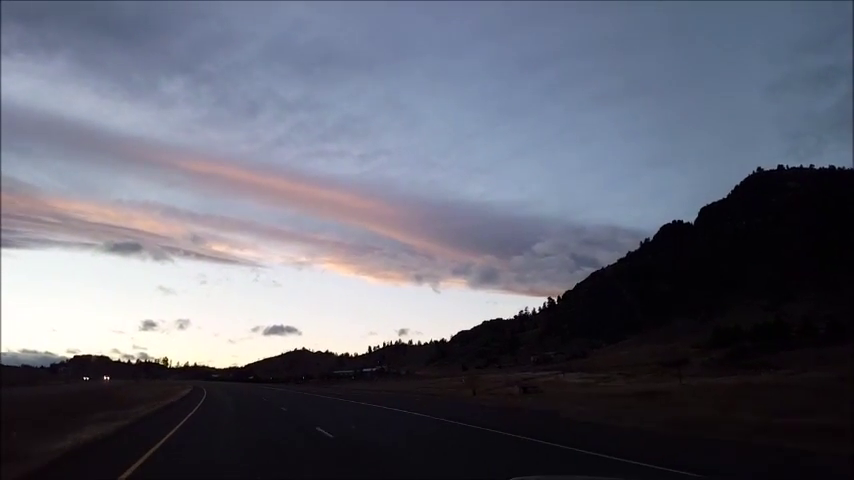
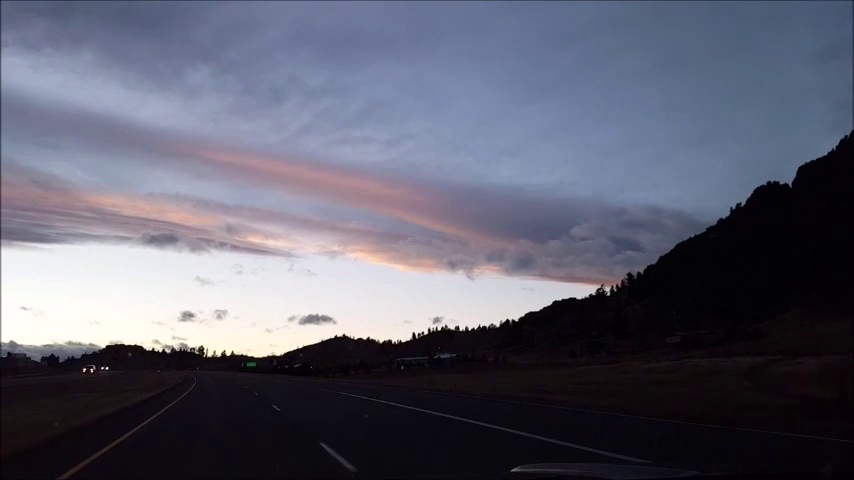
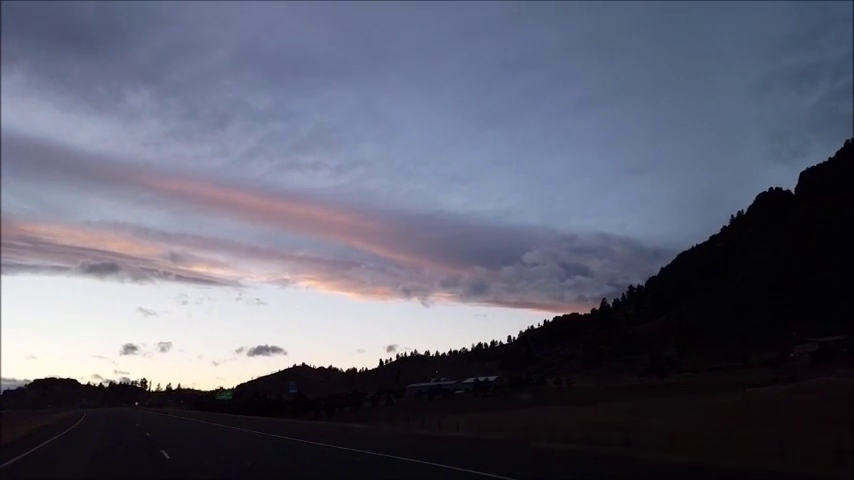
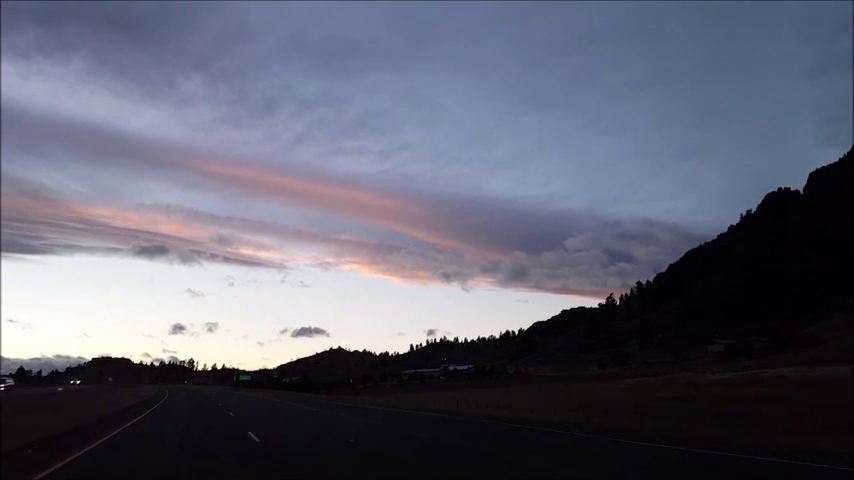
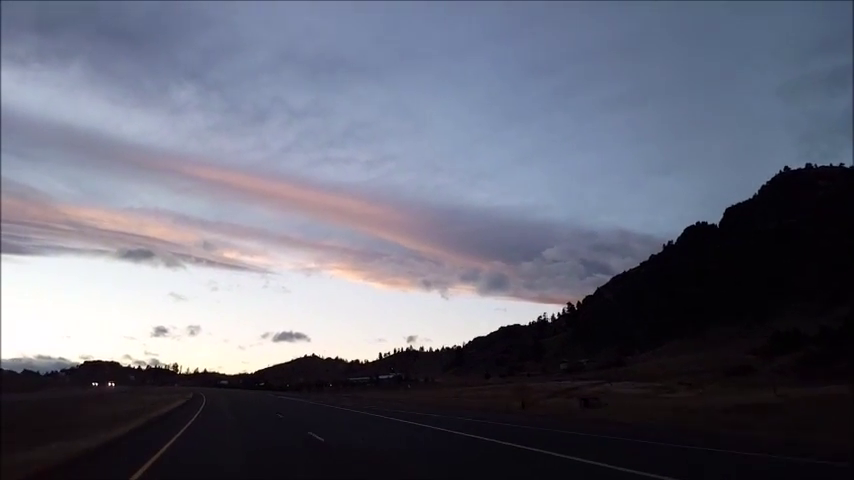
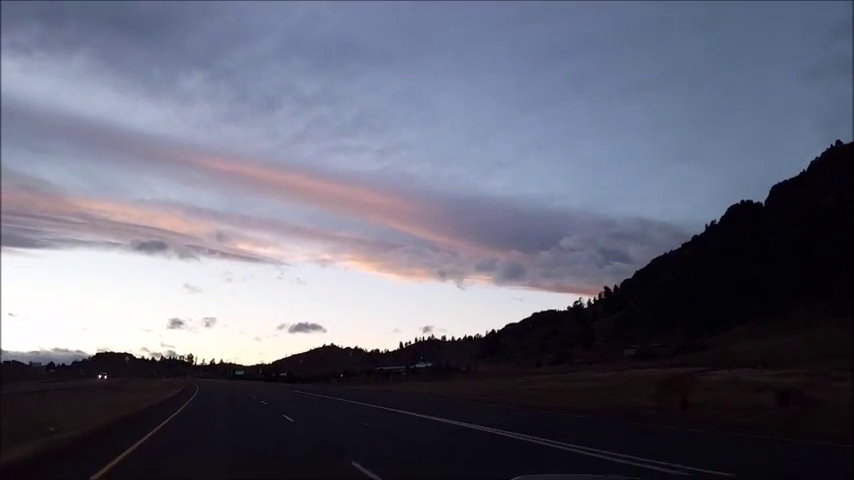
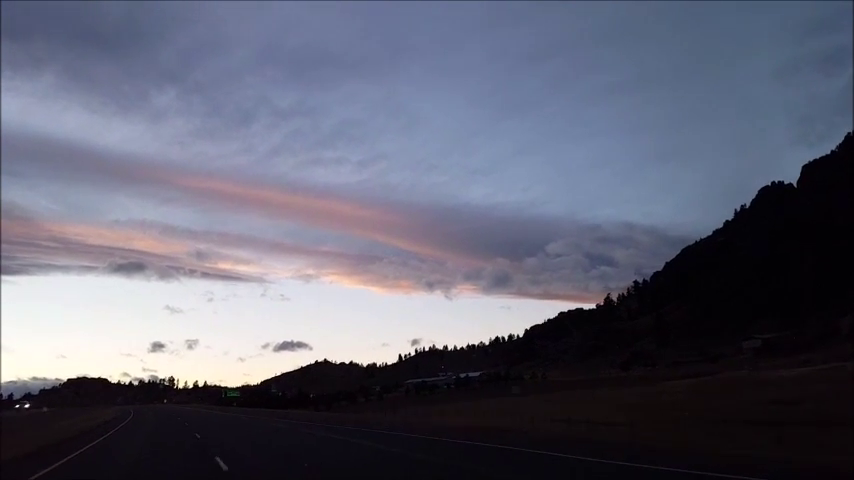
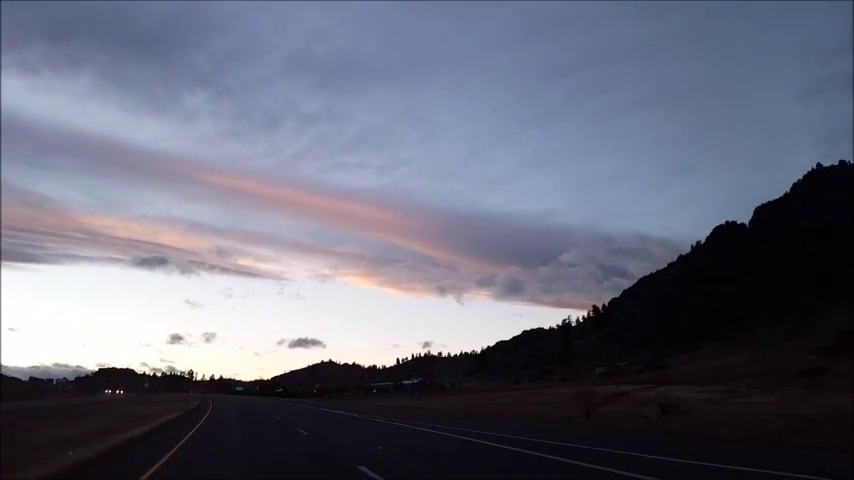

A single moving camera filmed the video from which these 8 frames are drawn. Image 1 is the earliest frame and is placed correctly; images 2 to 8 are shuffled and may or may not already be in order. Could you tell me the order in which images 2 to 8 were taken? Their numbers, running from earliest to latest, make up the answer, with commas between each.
5, 8, 6, 2, 4, 7, 3
